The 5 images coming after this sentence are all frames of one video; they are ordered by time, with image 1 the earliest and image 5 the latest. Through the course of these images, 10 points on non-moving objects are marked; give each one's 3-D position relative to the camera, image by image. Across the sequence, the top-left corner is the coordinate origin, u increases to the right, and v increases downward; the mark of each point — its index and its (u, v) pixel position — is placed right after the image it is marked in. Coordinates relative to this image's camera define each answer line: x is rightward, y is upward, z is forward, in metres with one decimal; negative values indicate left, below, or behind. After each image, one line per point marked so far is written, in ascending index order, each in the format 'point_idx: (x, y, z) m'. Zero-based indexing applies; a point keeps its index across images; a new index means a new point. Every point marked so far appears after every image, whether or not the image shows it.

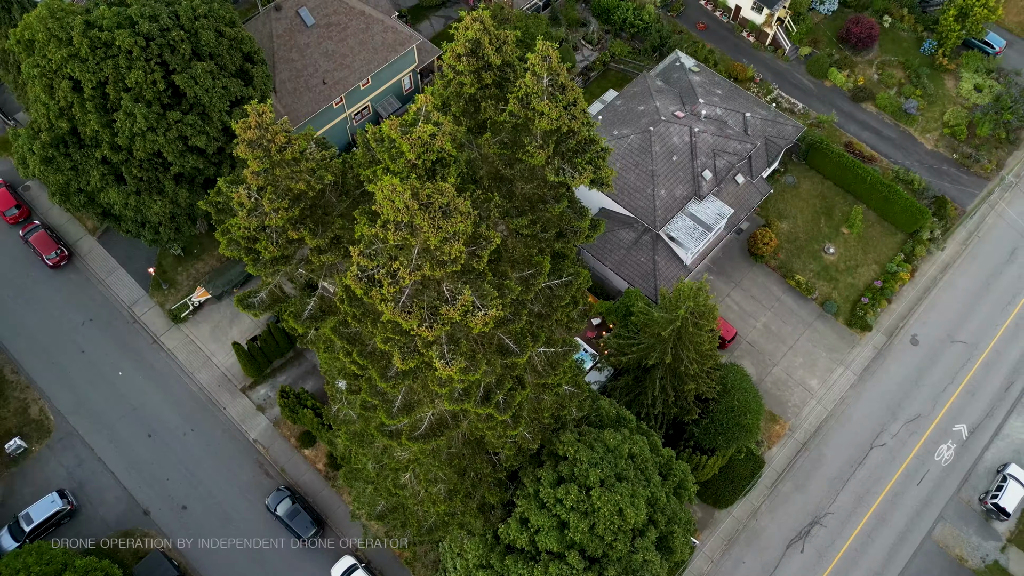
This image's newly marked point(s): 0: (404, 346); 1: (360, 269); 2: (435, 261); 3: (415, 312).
0: (-2.1, -1.1, +14.4) m
1: (-2.8, +0.4, +13.8) m
2: (-1.4, +0.5, +13.4) m
3: (-1.8, -0.4, +13.6) m
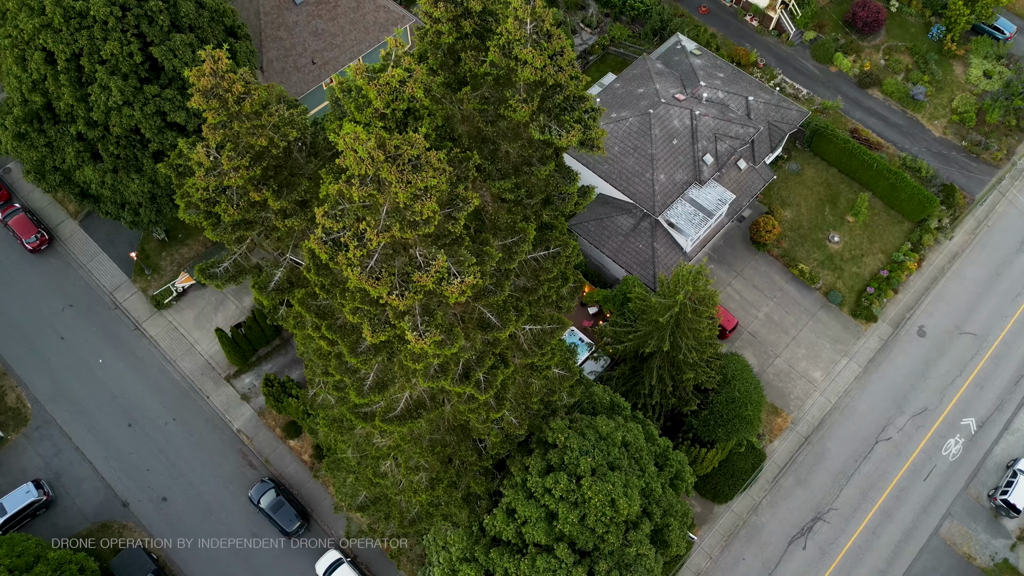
0: (-2.4, -0.5, +13.3) m
1: (-3.2, +1.0, +12.6) m
2: (-1.8, +1.1, +12.2) m
3: (-2.1, +0.2, +12.4) m
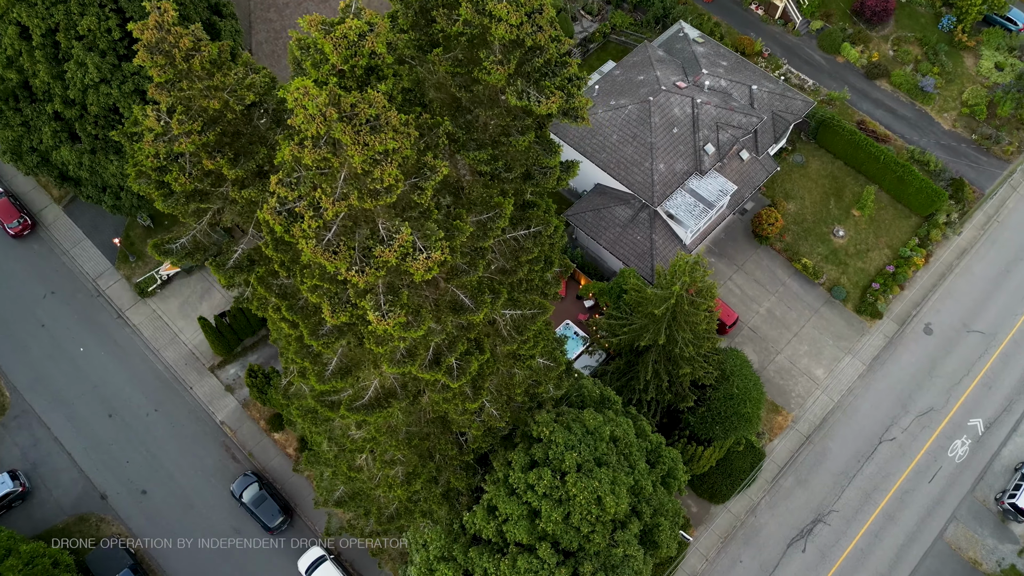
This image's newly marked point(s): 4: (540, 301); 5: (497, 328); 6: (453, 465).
0: (-2.9, -0.2, +12.3) m
1: (-3.6, +1.4, +11.6) m
2: (-2.2, +1.5, +11.2) m
3: (-2.6, +0.6, +11.4) m
4: (+0.6, -0.3, +16.0) m
5: (-0.3, -0.9, +15.7) m
6: (-1.5, -4.6, +19.4) m
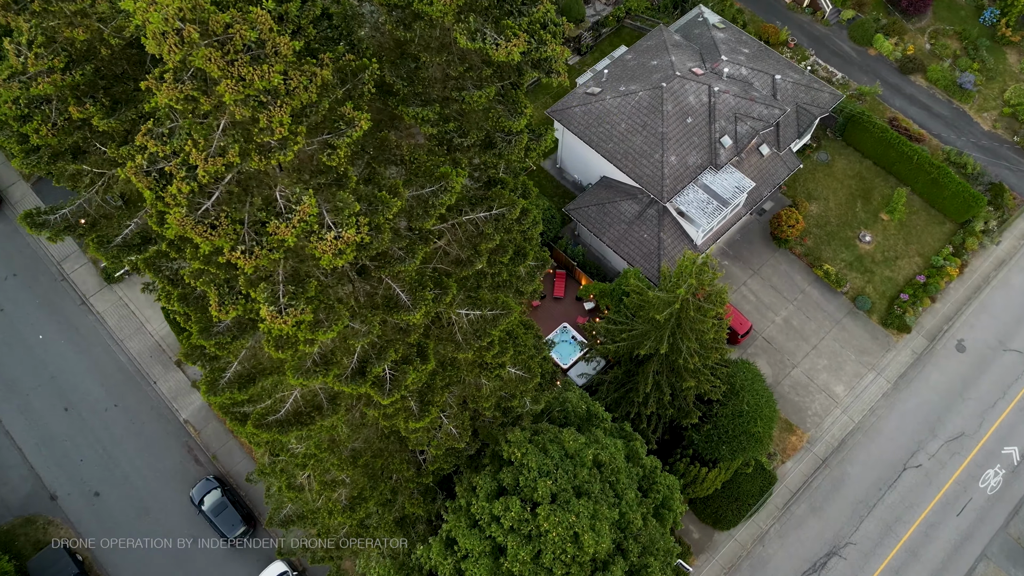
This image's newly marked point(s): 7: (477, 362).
0: (-3.7, 0.0, +9.6) m
1: (-4.4, +1.6, +8.9) m
2: (-3.0, +1.6, +8.5) m
3: (-3.3, +0.7, +8.7) m
4: (-0.1, -0.2, +13.3) m
5: (-1.0, -0.8, +13.0) m
6: (-2.3, -4.5, +16.7) m
7: (-0.7, -1.5, +14.9) m
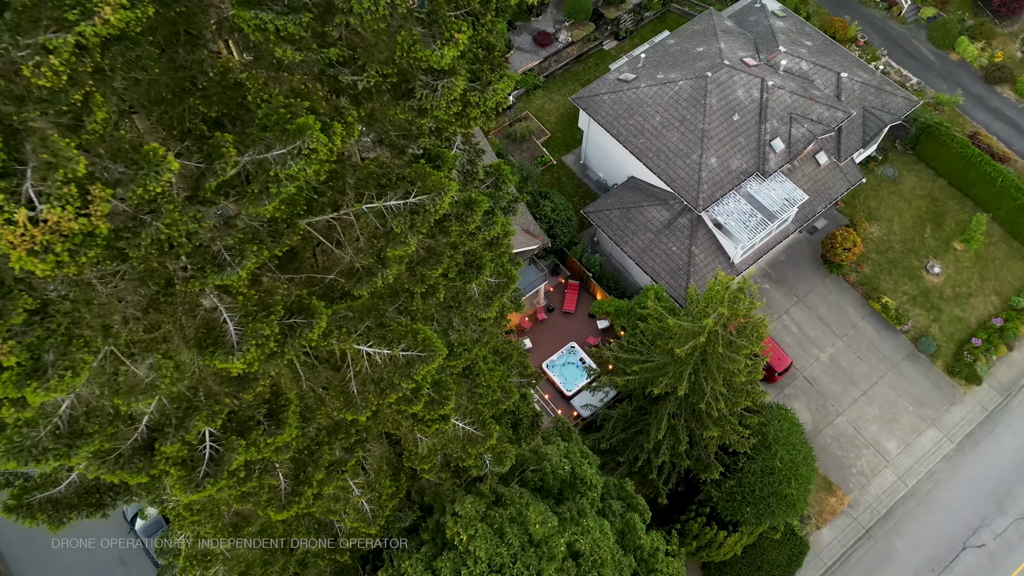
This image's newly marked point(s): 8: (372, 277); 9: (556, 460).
0: (-4.6, 0.0, +5.4) m
1: (-5.2, +1.5, +4.8) m
2: (-3.8, +1.5, +4.3) m
3: (-4.2, +0.6, +4.5) m
4: (-0.9, -0.5, +9.0) m
5: (-1.9, -1.0, +8.7) m
6: (-3.2, -4.6, +12.5) m
7: (-1.5, -1.8, +10.6) m
8: (-1.4, +0.1, +7.7) m
9: (+0.8, -3.3, +14.4) m
